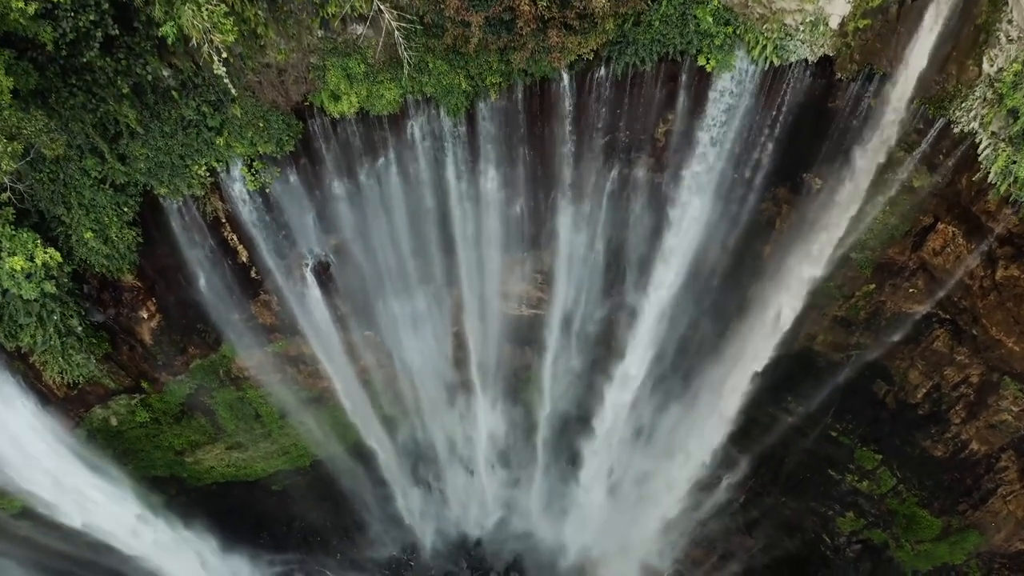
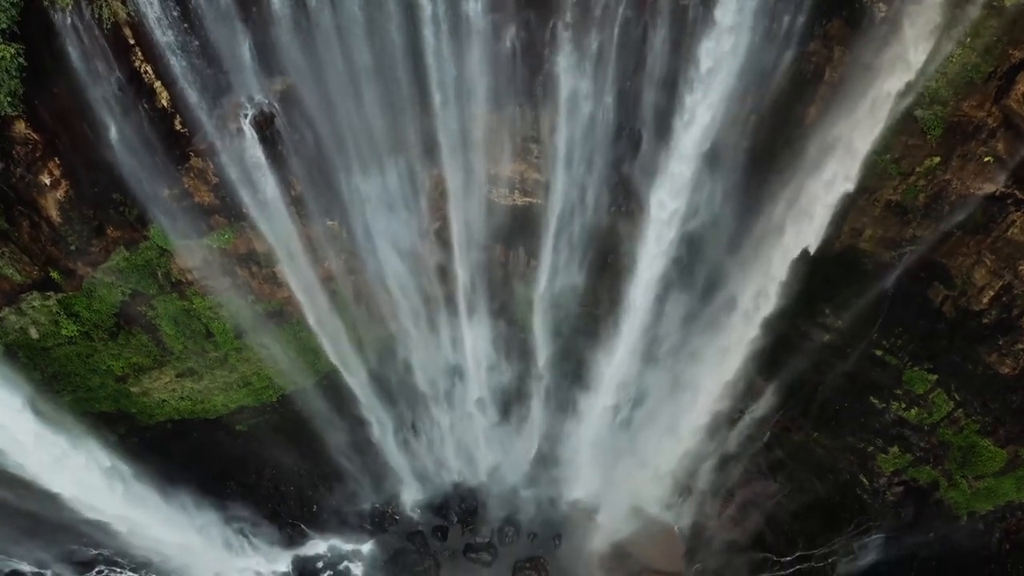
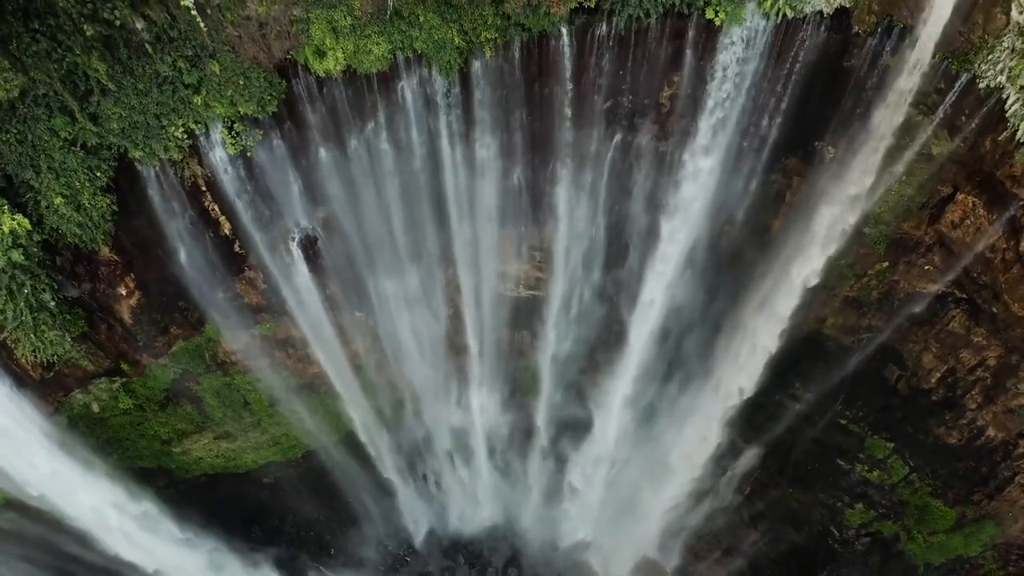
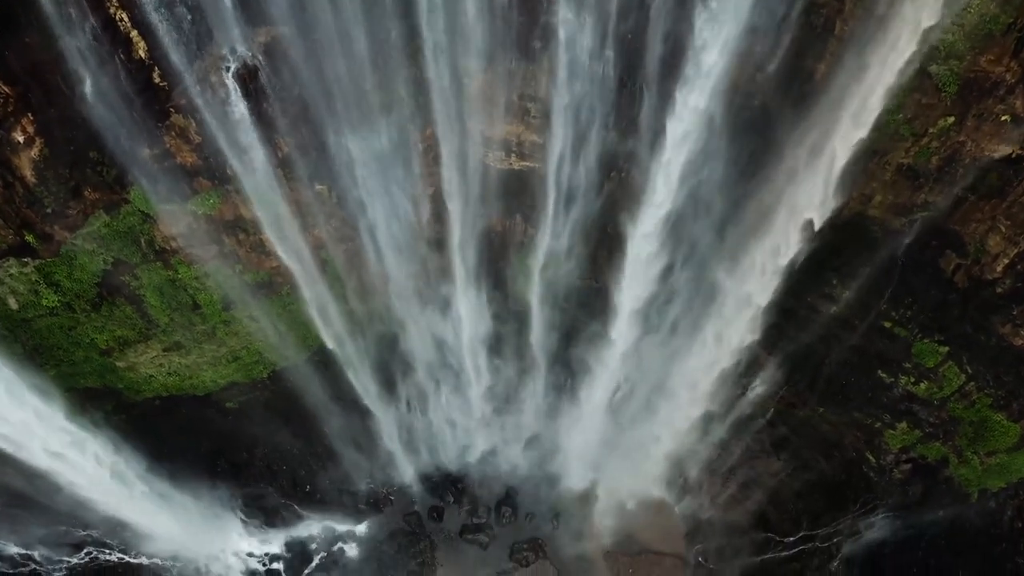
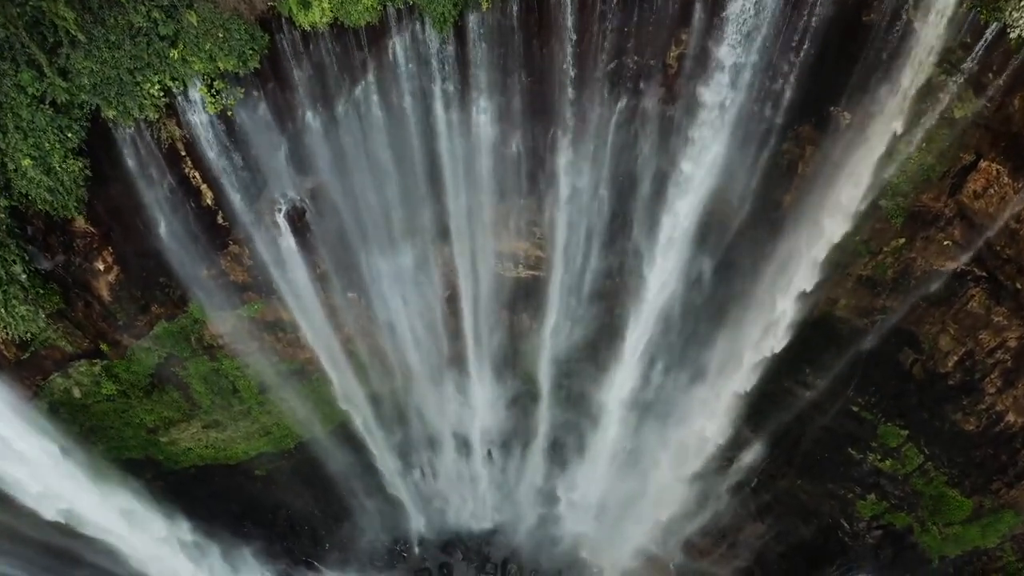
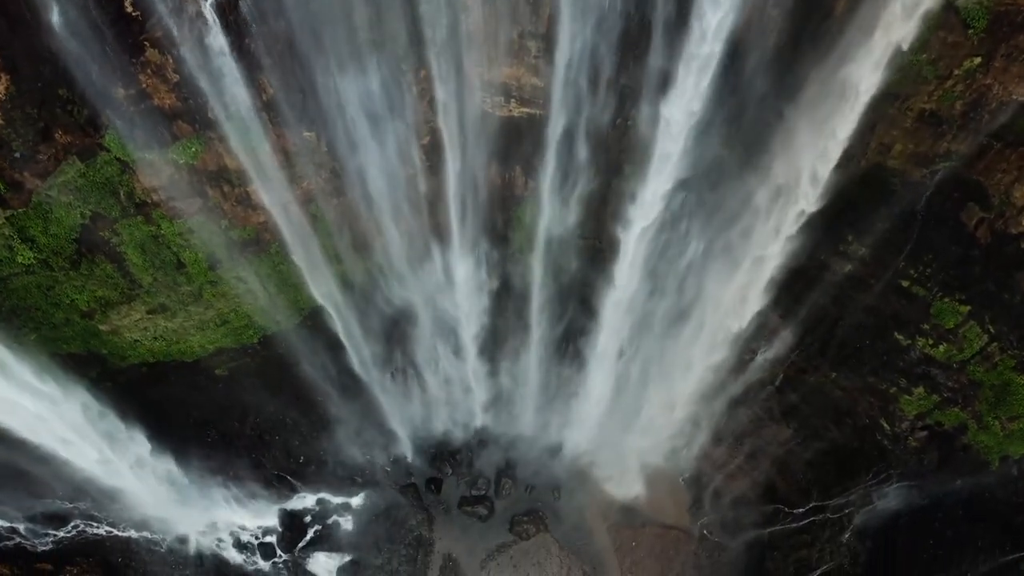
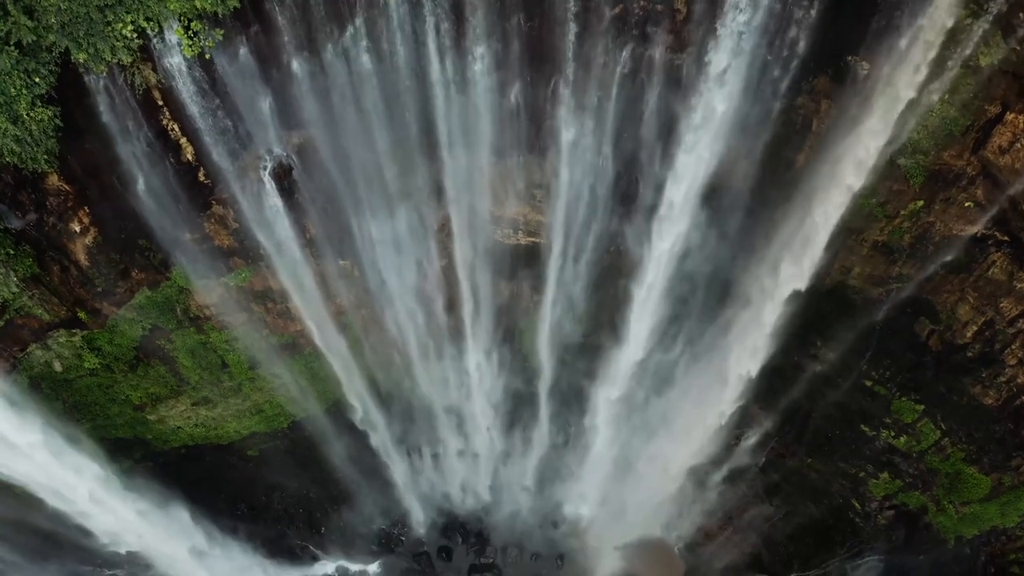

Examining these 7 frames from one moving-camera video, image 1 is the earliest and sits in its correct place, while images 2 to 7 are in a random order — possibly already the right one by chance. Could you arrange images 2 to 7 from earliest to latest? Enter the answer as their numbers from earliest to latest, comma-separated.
3, 5, 7, 2, 4, 6
